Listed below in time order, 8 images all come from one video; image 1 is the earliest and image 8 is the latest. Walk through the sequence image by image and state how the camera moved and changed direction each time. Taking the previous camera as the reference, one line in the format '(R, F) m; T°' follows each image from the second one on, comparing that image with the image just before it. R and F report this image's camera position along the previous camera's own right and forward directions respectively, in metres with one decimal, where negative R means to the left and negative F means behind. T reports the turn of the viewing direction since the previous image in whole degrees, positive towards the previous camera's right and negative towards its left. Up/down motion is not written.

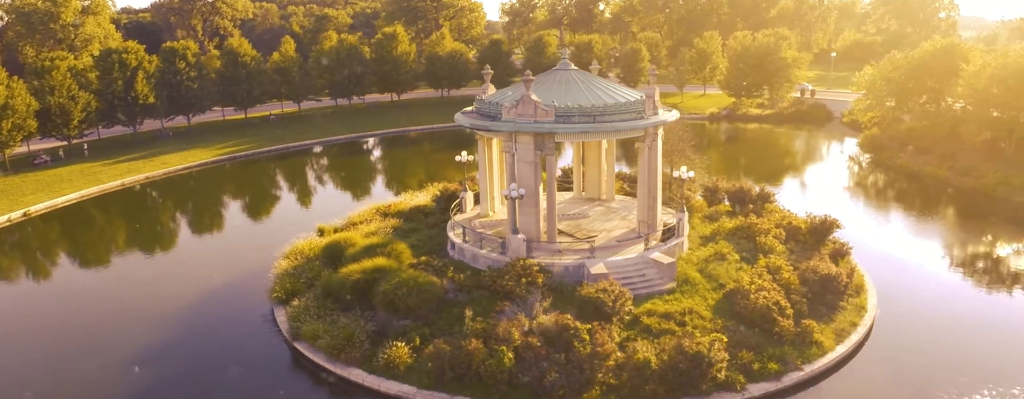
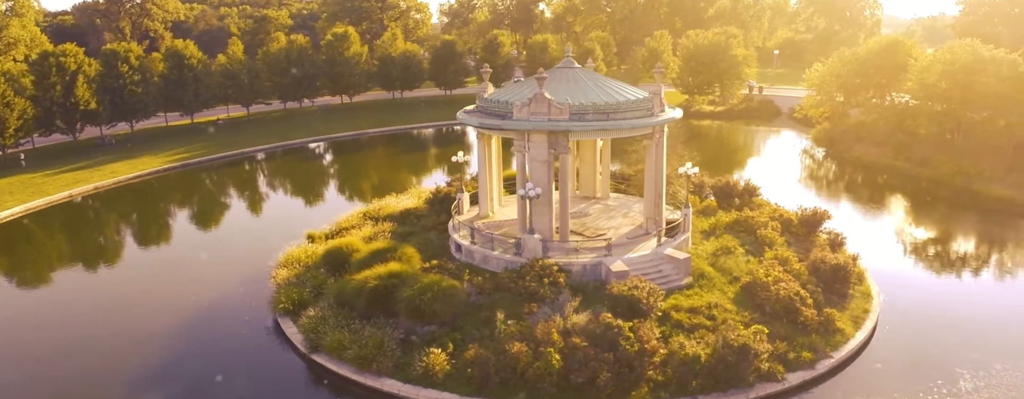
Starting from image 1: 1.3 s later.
(-1.5, +0.3) m; +4°
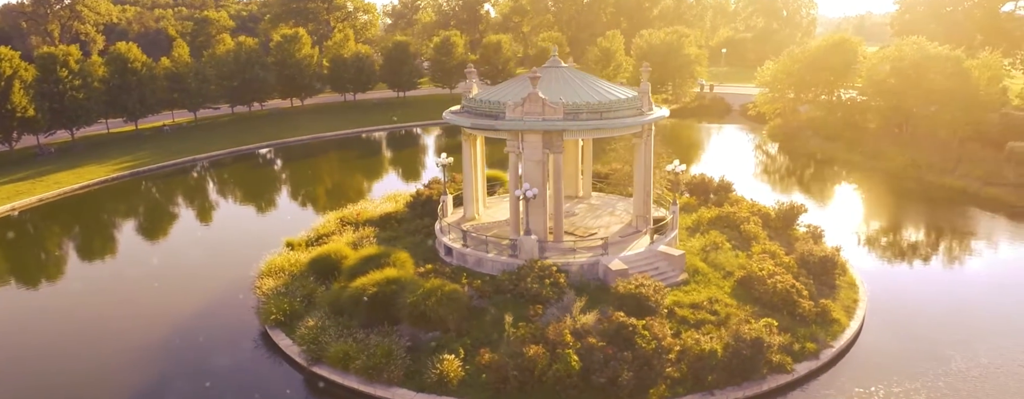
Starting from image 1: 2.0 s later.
(-1.0, +0.2) m; +4°
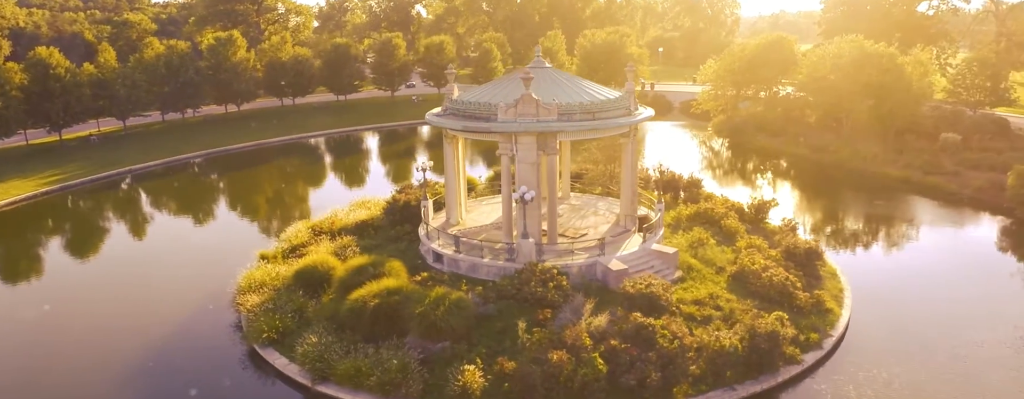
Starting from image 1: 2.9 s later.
(-1.2, +0.3) m; +5°
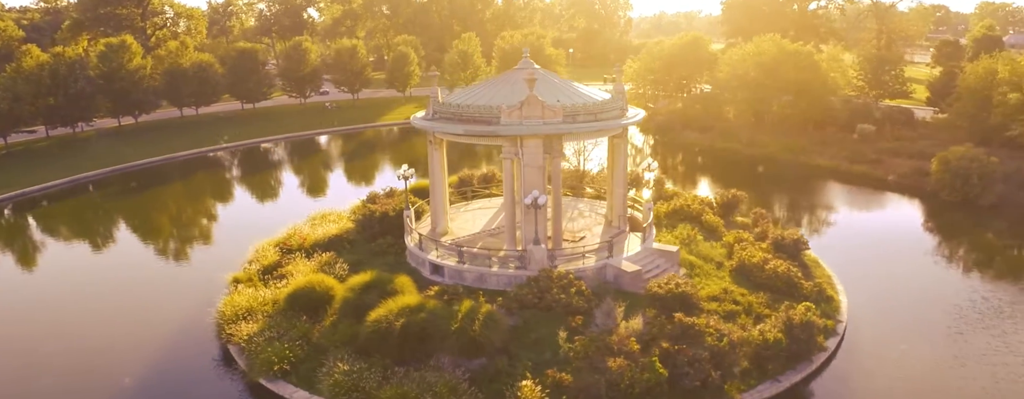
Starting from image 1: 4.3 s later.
(-2.2, +0.5) m; +8°
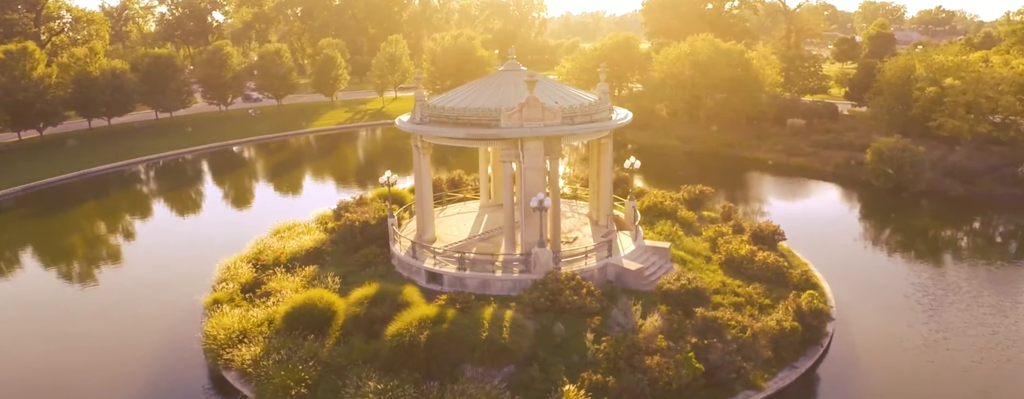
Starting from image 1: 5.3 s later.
(-1.7, +0.1) m; +7°
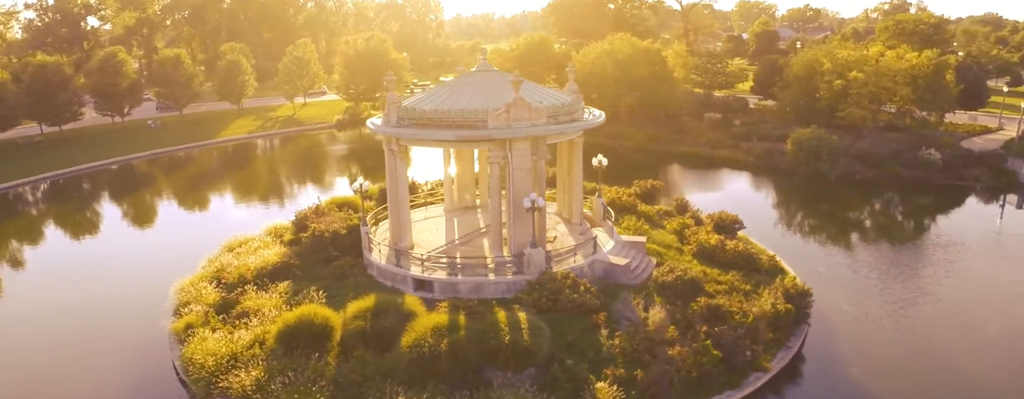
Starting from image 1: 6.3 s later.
(-1.9, 0.0) m; +8°
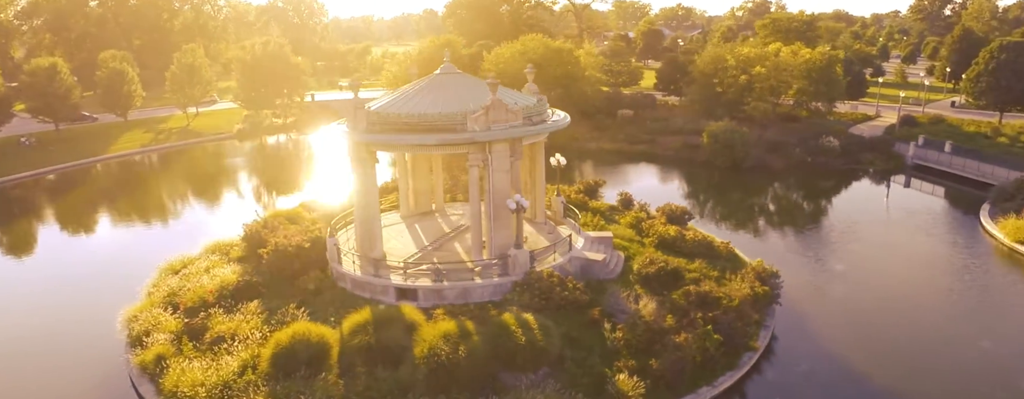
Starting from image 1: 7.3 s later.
(-2.0, -0.2) m; +9°
